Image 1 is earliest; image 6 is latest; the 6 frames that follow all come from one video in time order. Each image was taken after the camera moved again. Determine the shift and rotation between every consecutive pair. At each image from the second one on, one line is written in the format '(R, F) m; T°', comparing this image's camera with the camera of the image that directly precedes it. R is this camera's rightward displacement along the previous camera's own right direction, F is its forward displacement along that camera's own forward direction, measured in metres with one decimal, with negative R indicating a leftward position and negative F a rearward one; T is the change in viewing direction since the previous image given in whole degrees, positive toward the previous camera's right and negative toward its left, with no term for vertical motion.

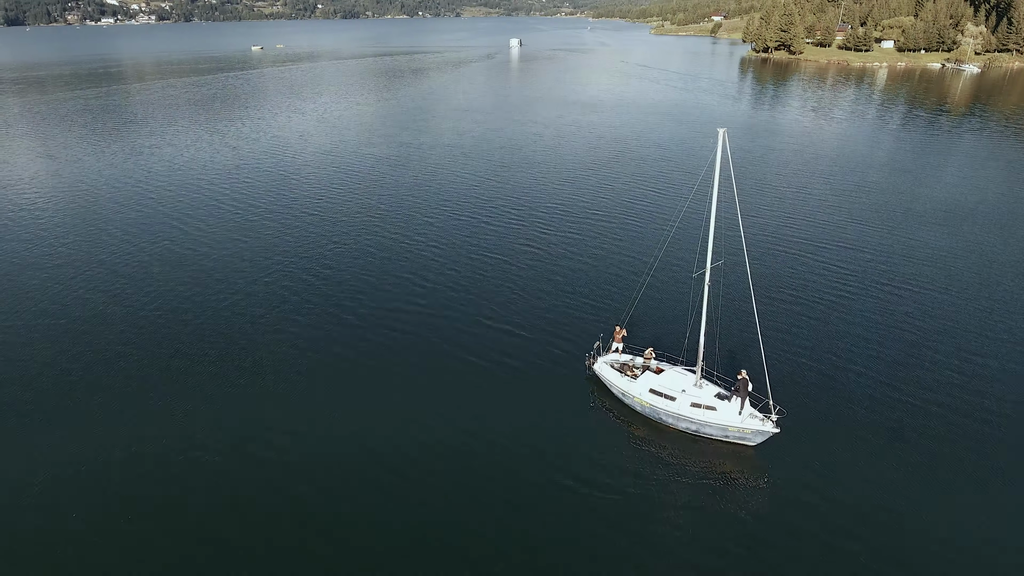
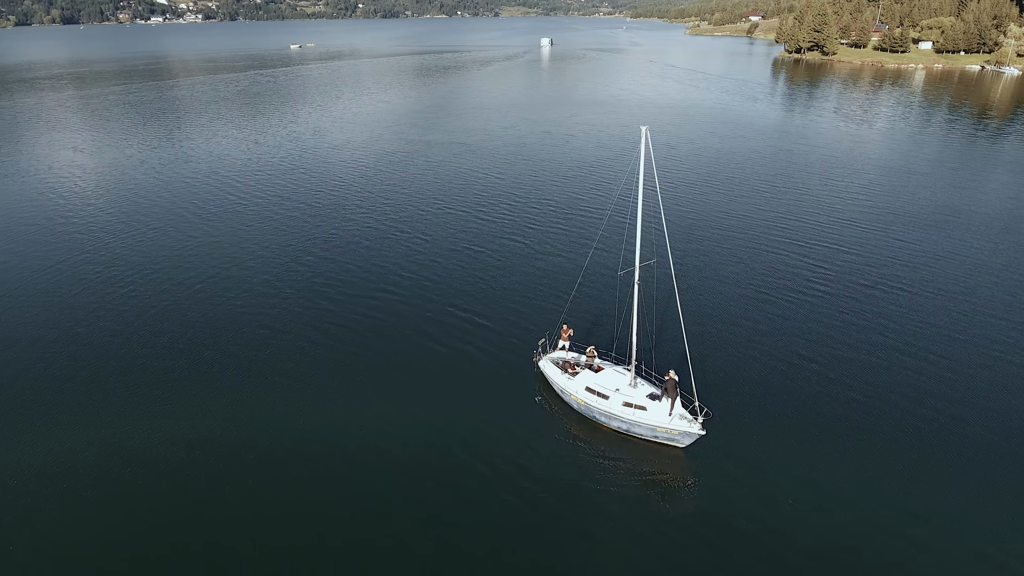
(+5.7, +0.2) m; -4°
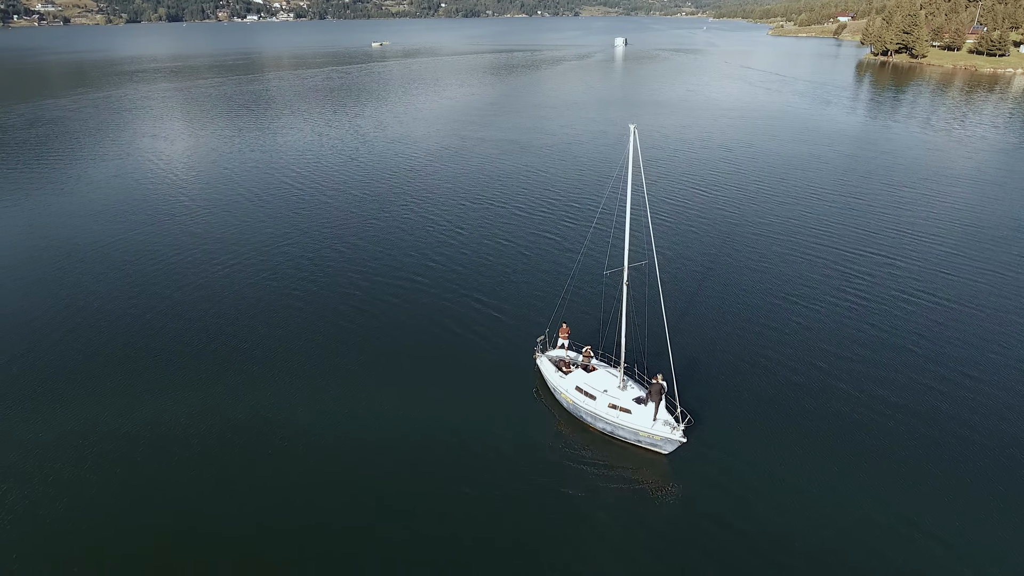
(+4.4, +0.1) m; -6°
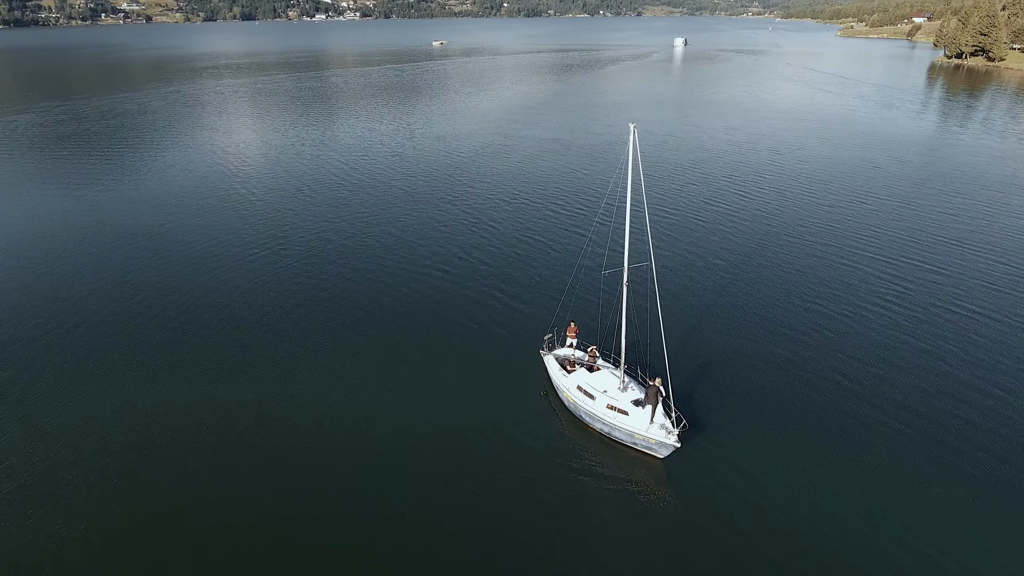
(+2.8, -0.1) m; -5°
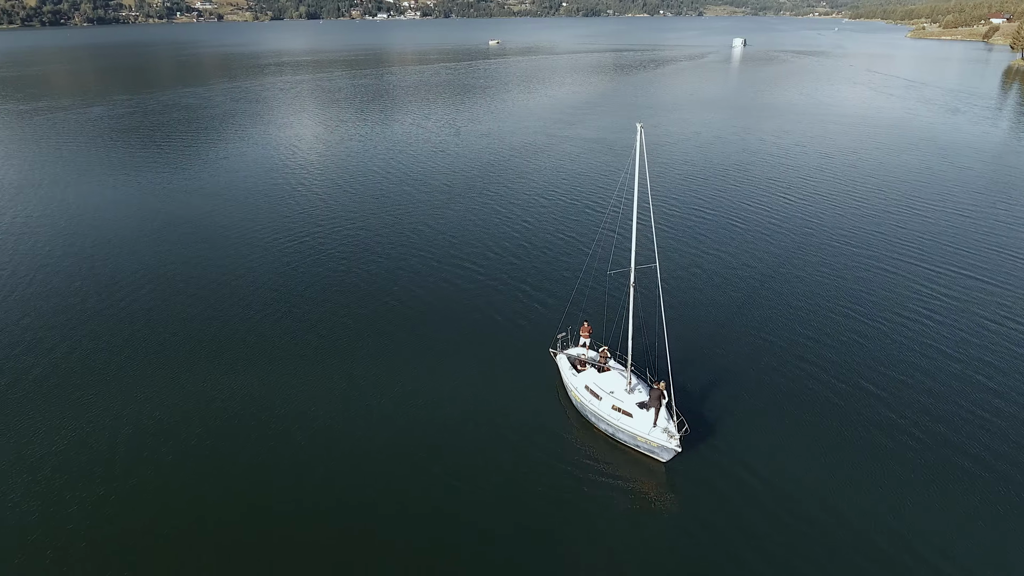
(+2.3, 0.0) m; -5°
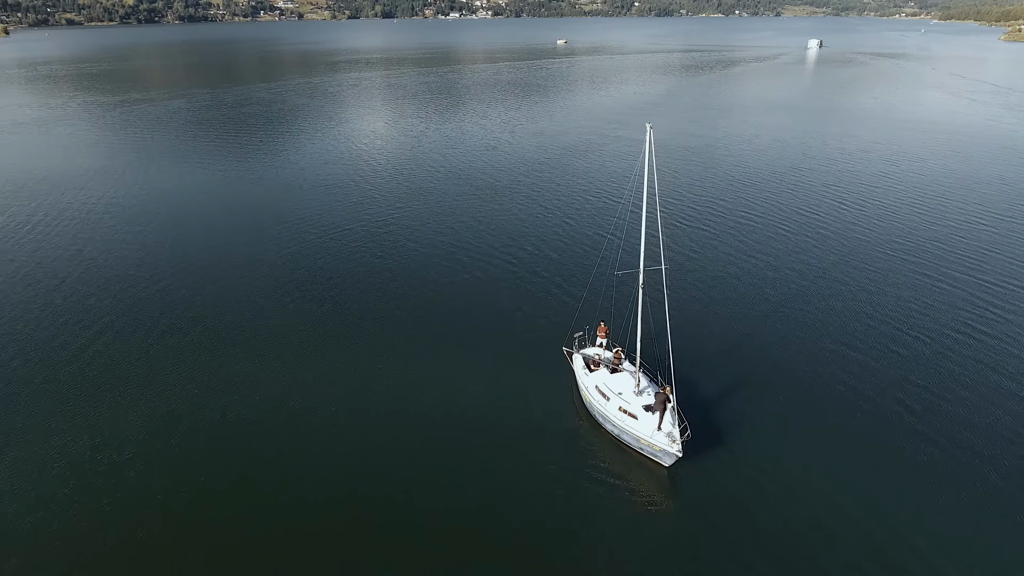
(+2.7, -0.1) m; -6°
